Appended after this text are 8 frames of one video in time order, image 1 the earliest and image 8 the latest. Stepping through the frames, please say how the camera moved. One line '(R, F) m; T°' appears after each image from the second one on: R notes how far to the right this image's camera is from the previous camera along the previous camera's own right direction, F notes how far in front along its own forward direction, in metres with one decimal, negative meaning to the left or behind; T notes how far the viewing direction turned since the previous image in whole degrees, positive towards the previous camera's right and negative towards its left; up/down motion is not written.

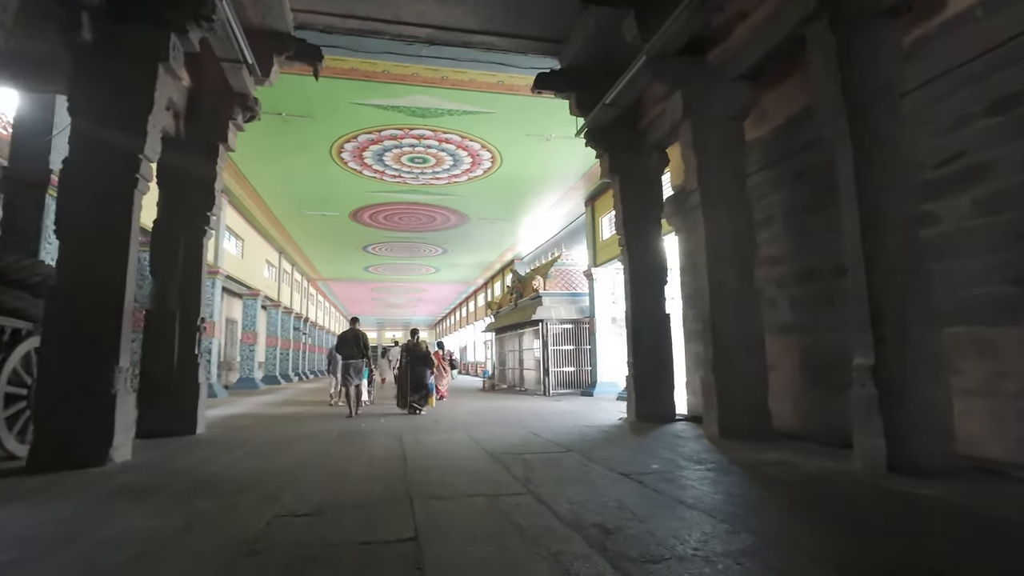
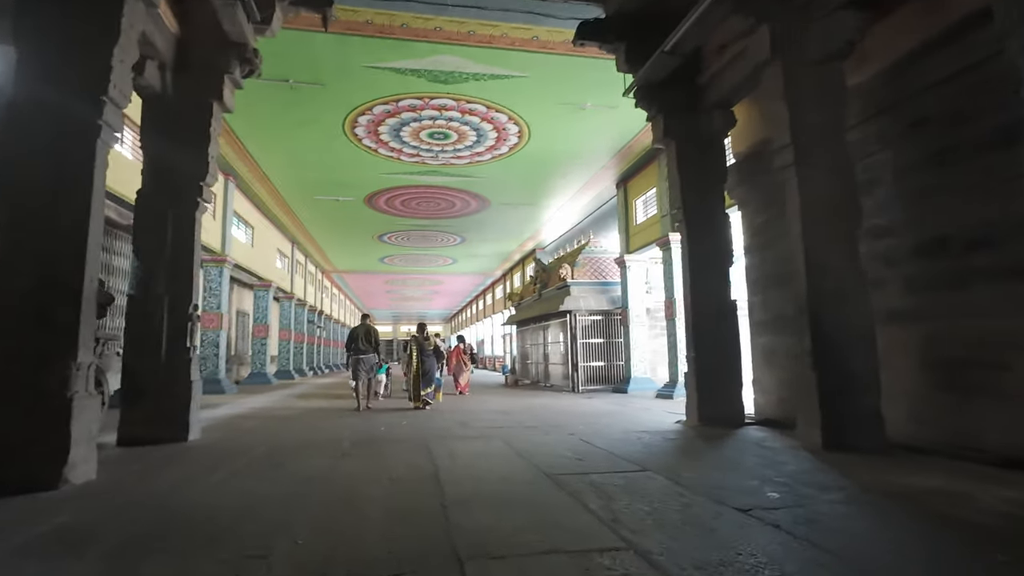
(-0.3, +0.9) m; -1°
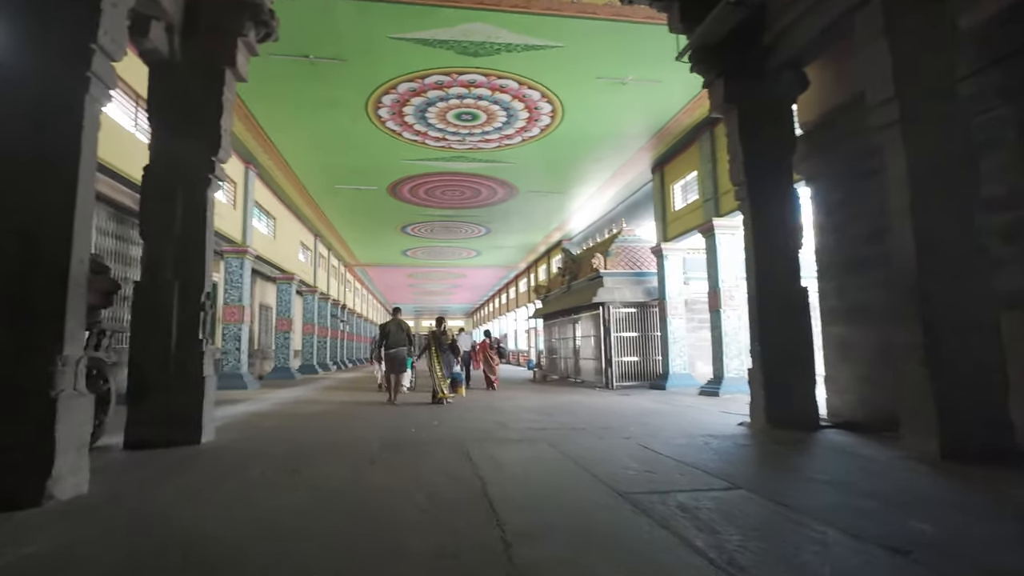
(-0.2, +0.6) m; -2°
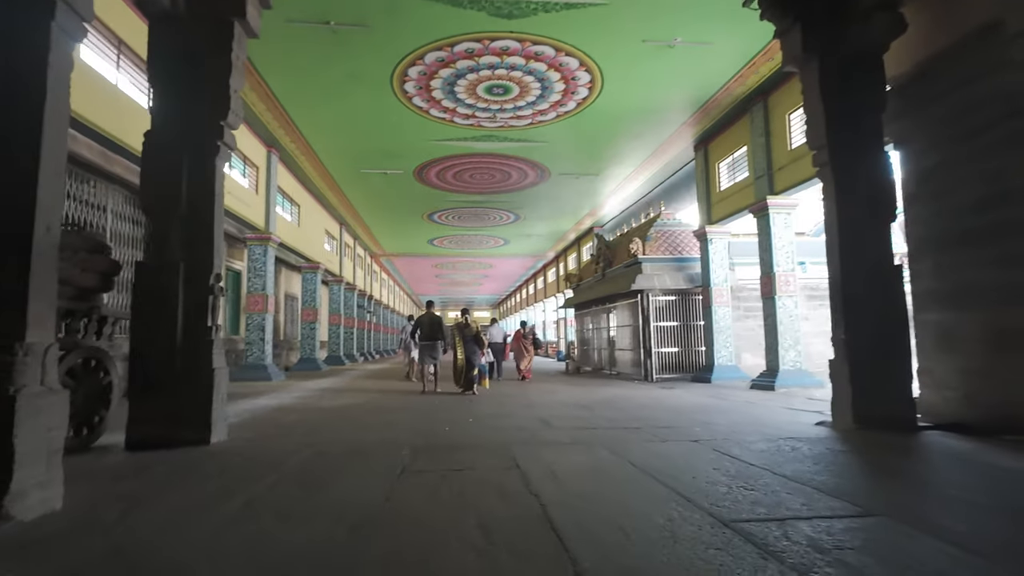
(-0.2, +0.6) m; -3°
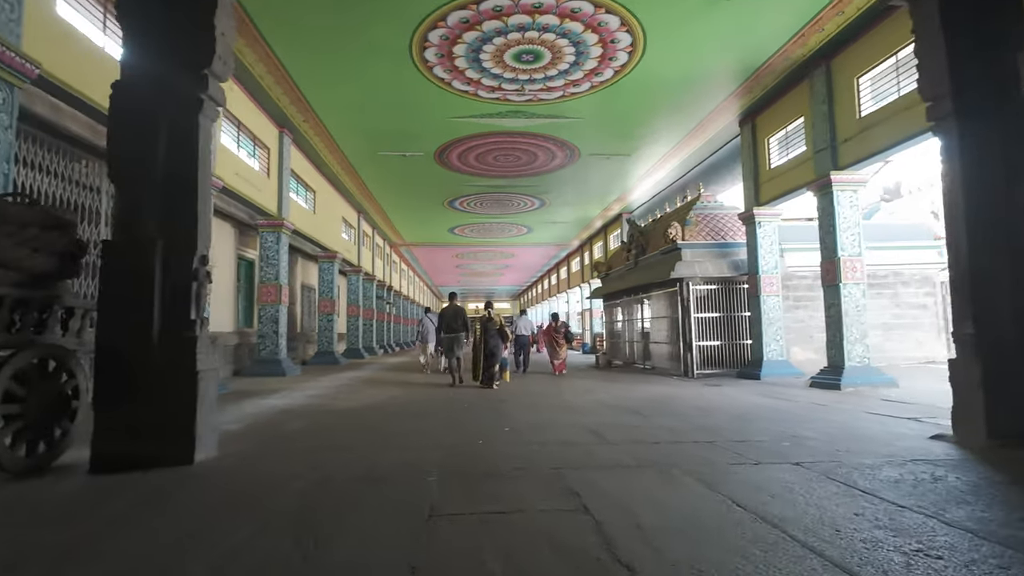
(-0.2, +0.8) m; -2°
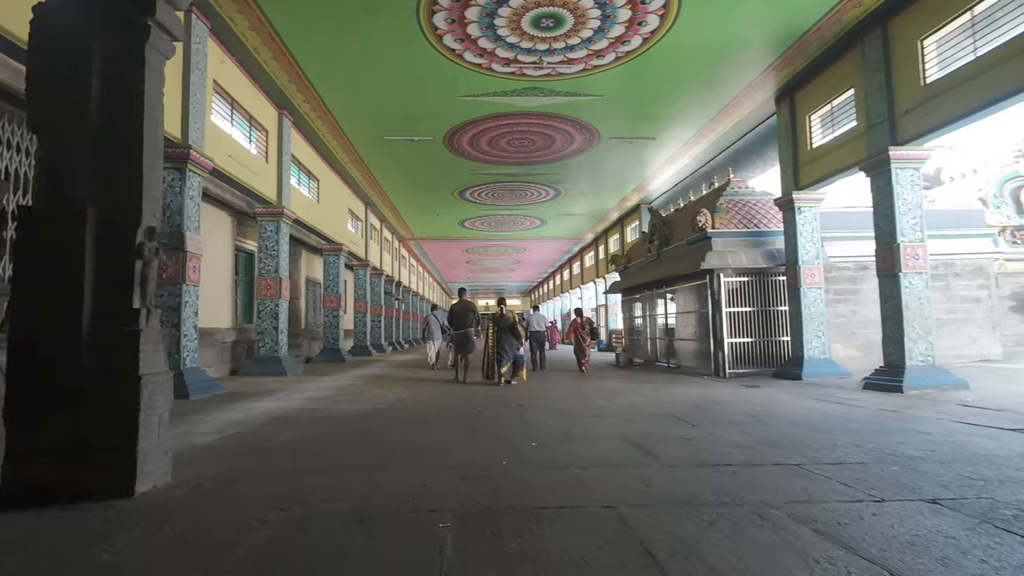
(-0.1, +0.8) m; -1°
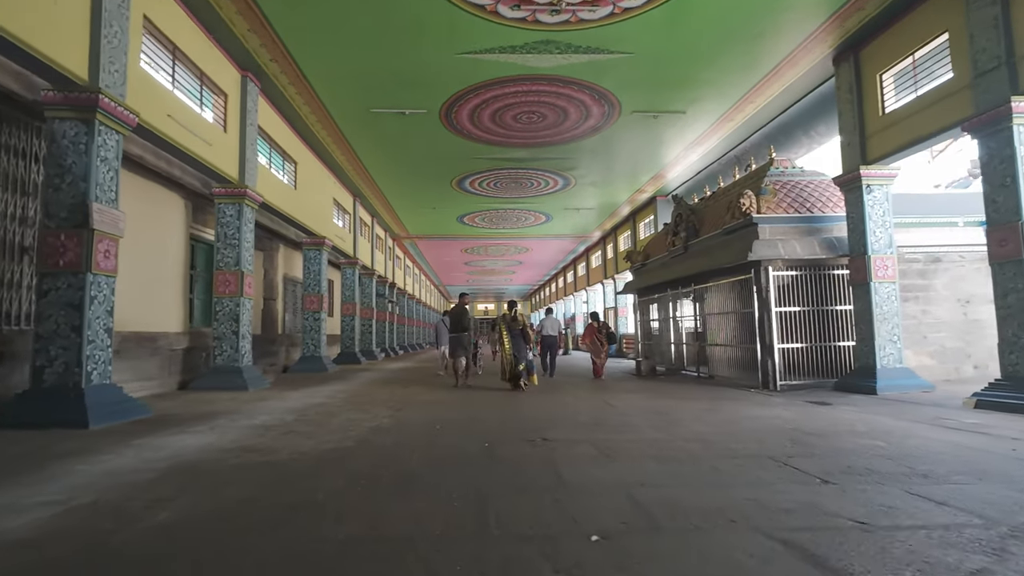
(-0.2, +1.6) m; 0°
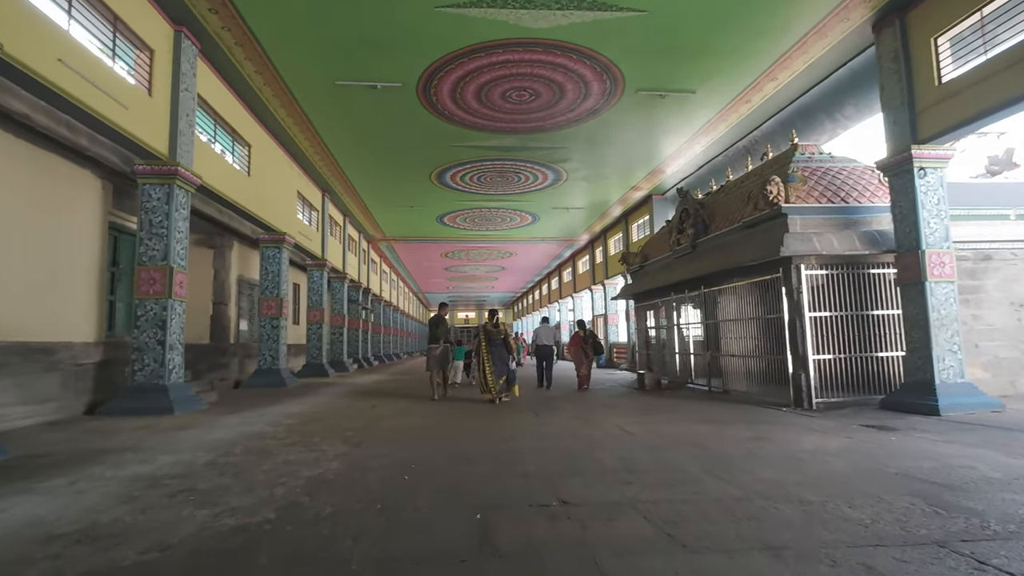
(-0.1, +1.3) m; +2°
